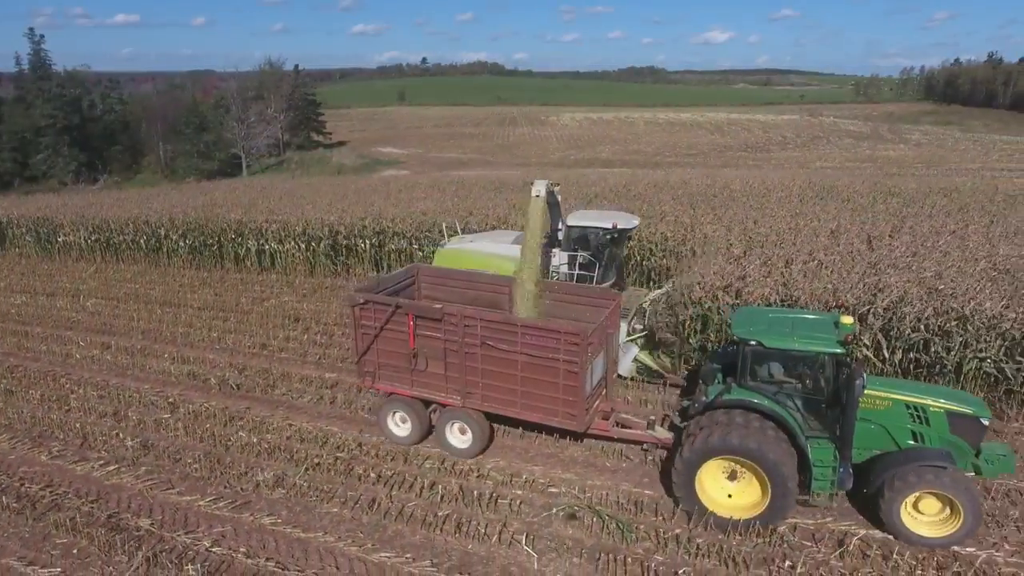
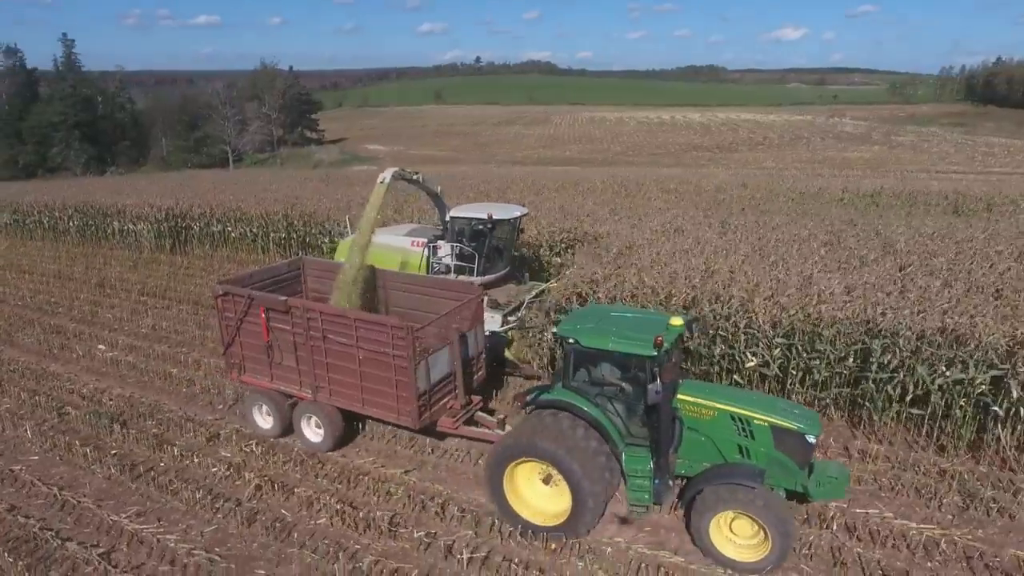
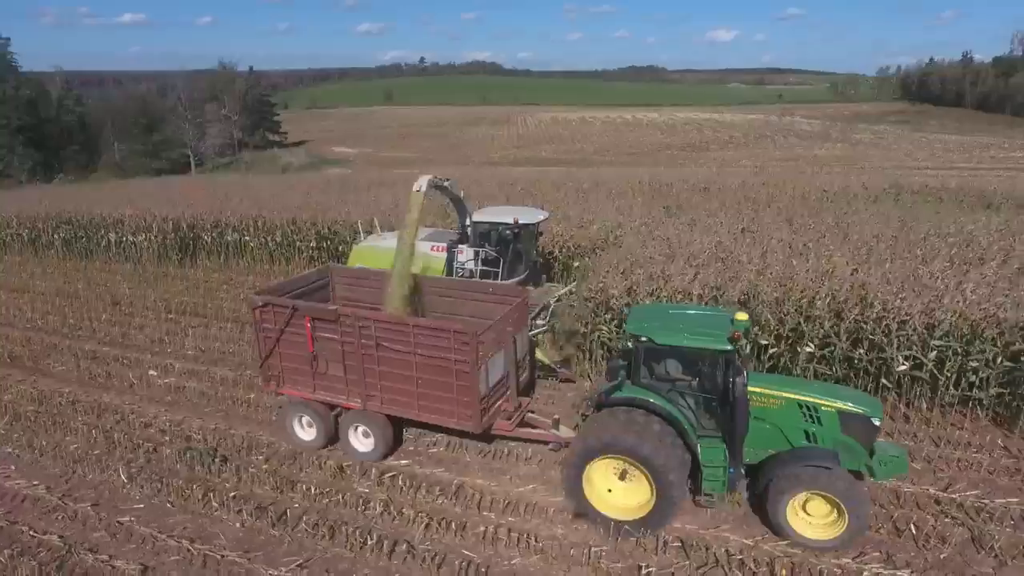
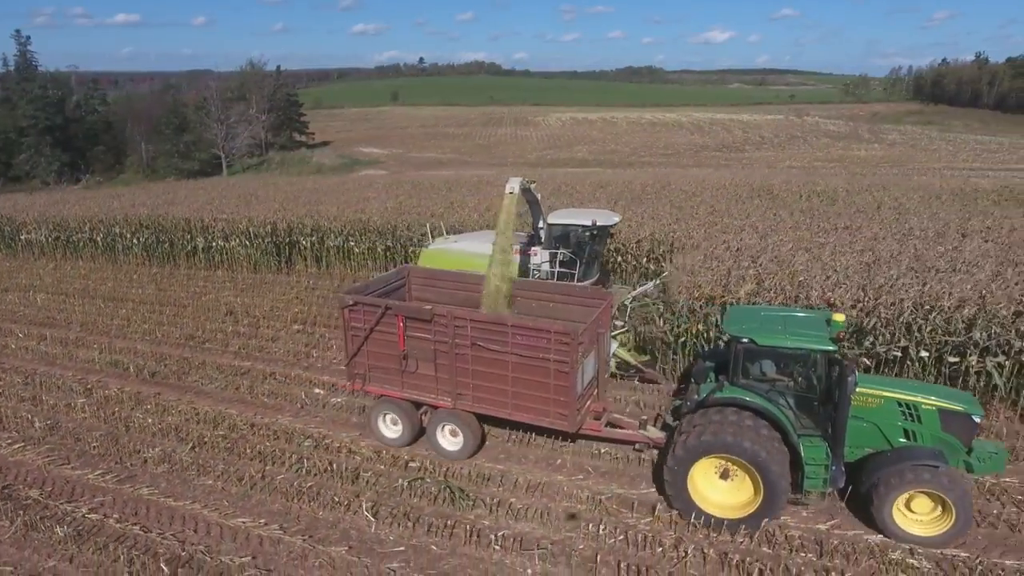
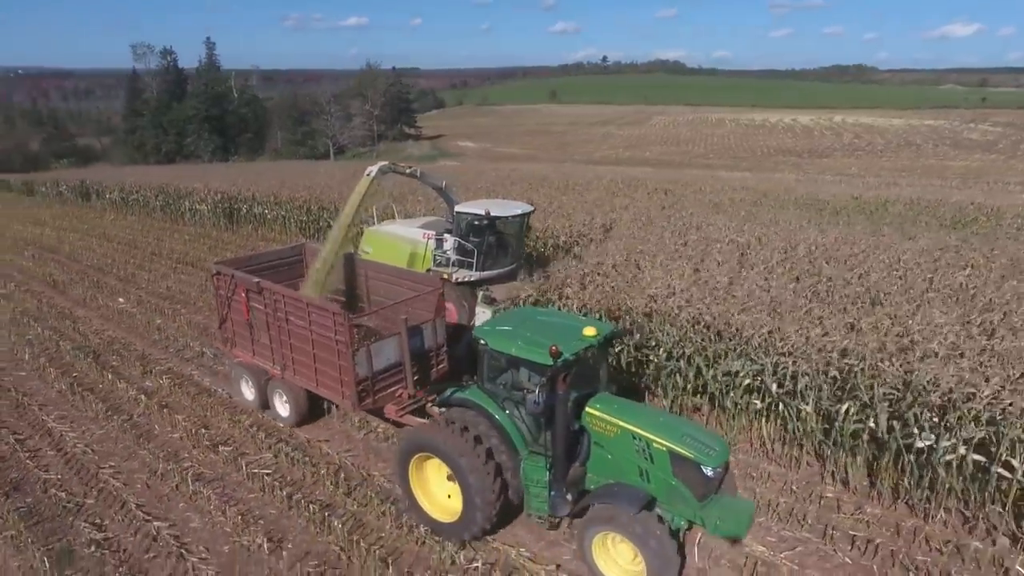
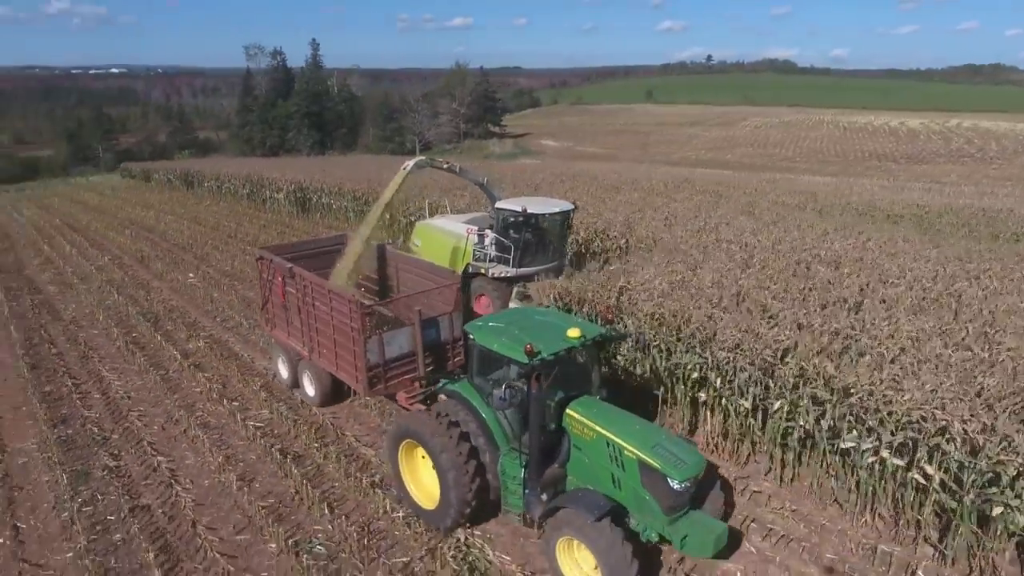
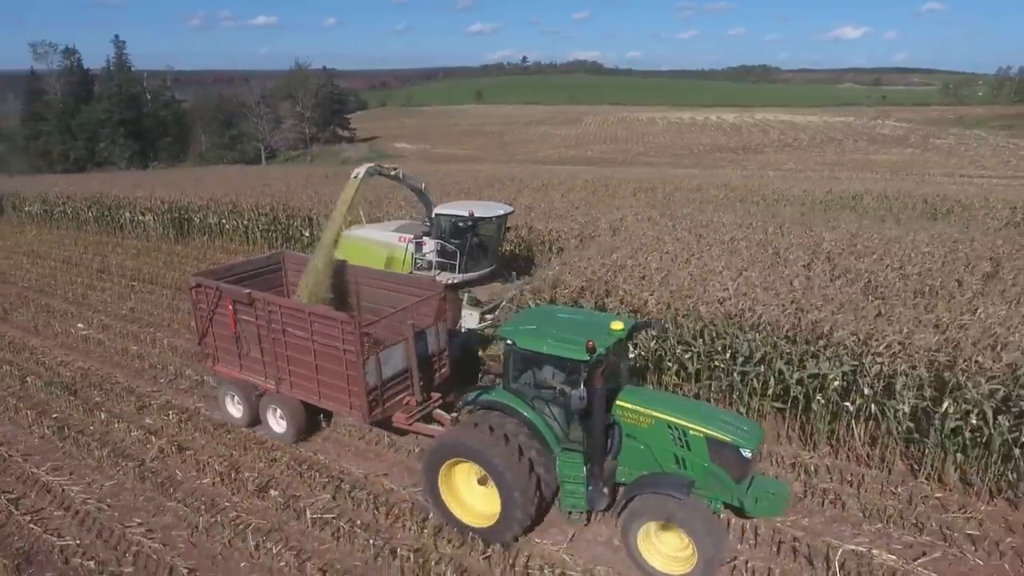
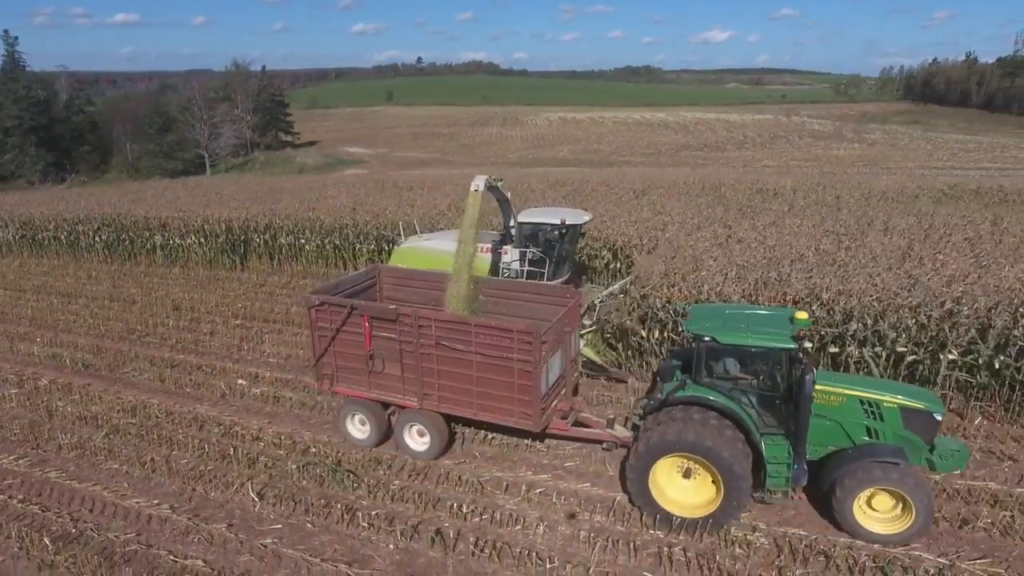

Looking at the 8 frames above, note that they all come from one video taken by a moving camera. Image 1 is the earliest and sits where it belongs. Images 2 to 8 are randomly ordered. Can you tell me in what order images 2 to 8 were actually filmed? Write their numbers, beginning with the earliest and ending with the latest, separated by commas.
4, 8, 3, 2, 7, 5, 6
